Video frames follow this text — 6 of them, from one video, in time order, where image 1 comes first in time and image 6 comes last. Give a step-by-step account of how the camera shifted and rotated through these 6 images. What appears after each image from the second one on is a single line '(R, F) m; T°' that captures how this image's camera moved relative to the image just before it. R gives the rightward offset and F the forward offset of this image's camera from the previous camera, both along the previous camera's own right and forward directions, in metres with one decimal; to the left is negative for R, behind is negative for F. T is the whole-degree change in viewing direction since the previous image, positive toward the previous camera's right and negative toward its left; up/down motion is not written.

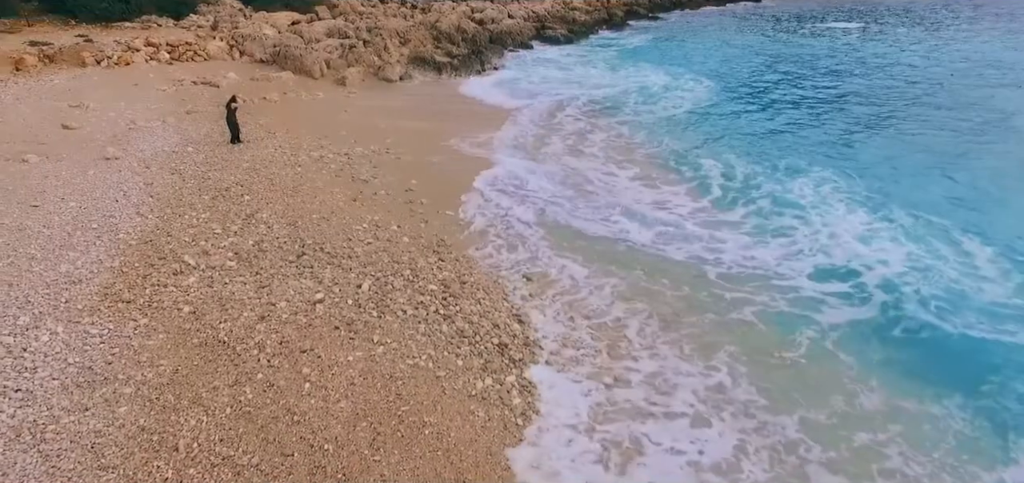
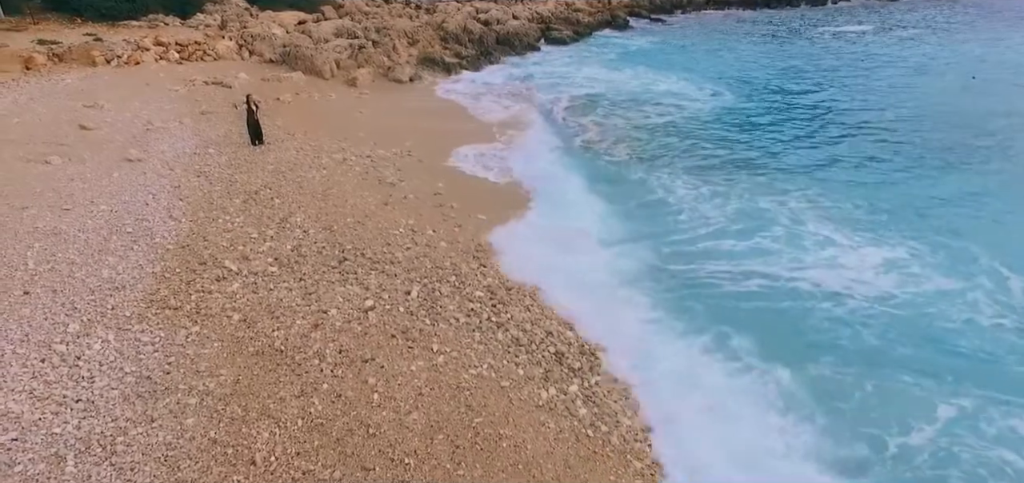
(-0.9, +0.1) m; +1°
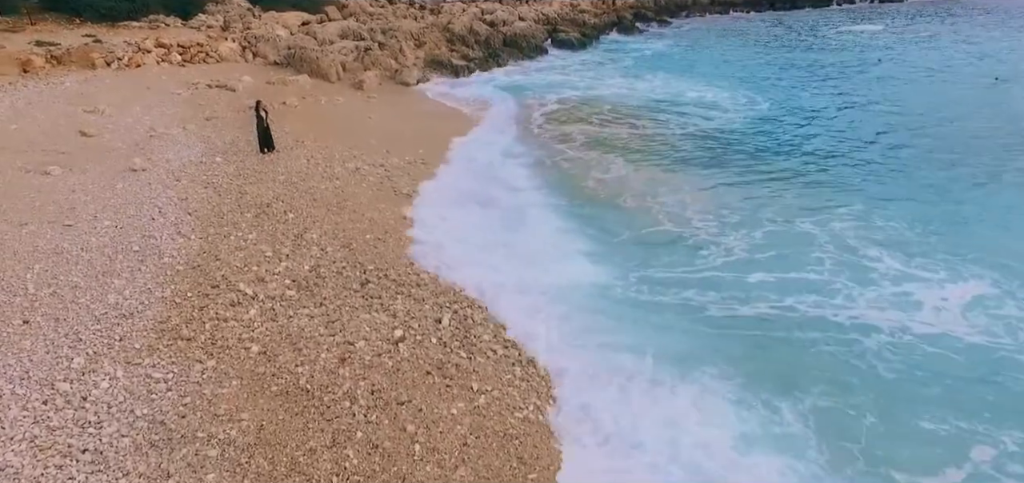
(-0.6, +0.7) m; 0°
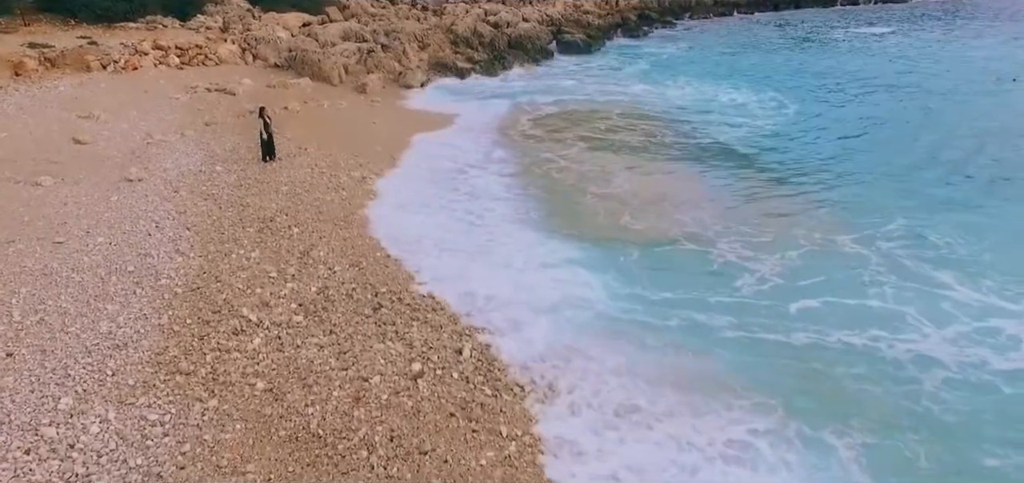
(-0.4, +0.8) m; 0°
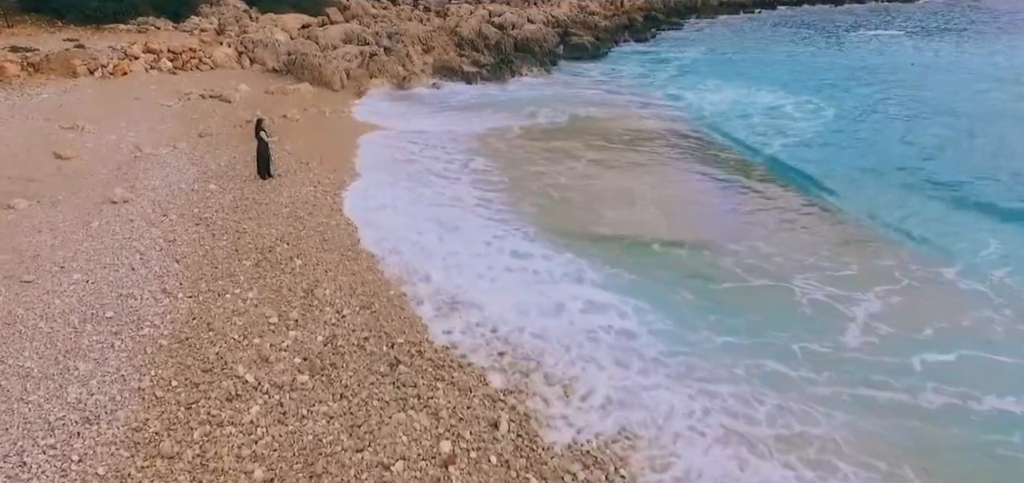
(-0.5, +1.4) m; 0°
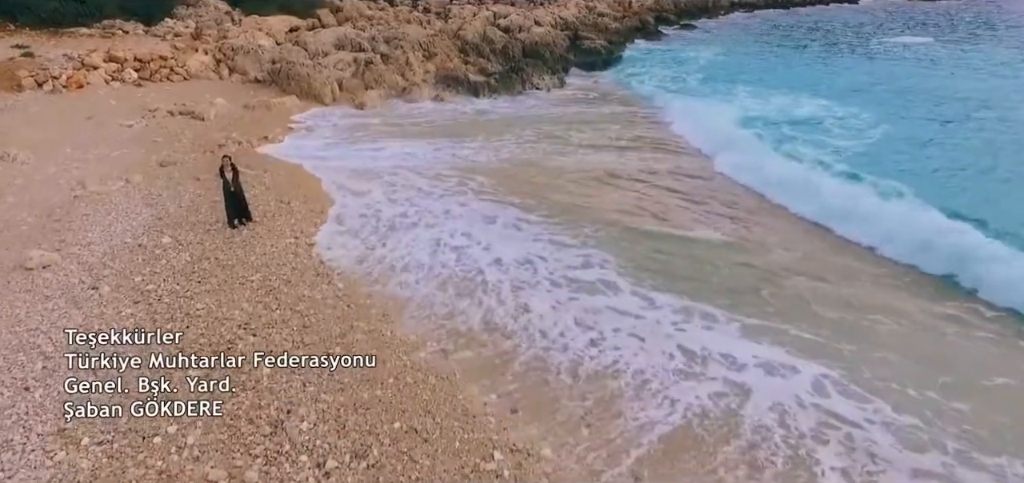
(-0.7, +3.2) m; 0°
